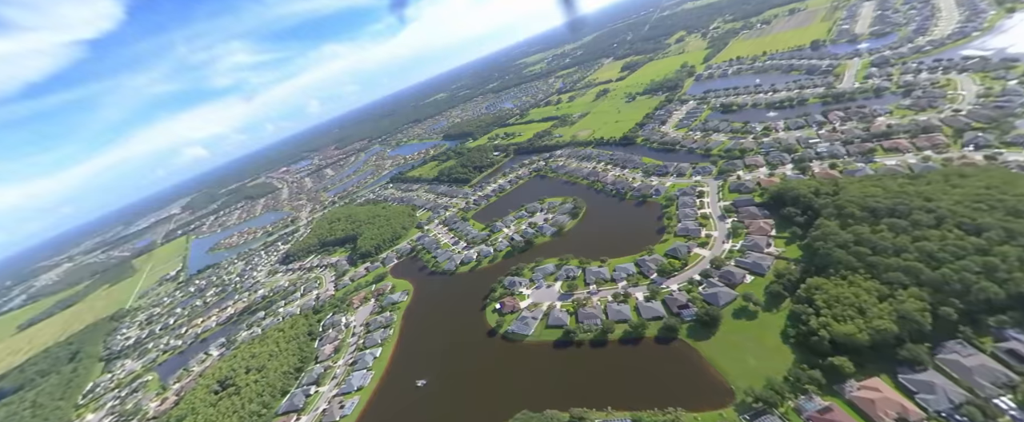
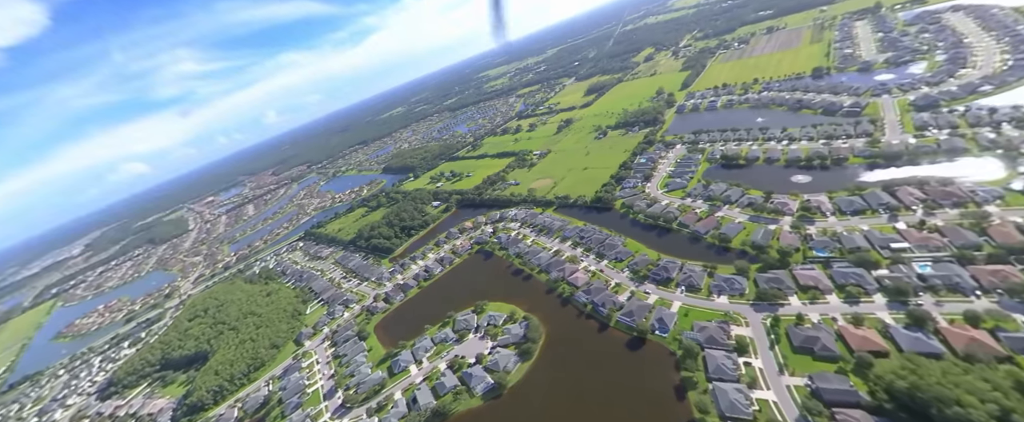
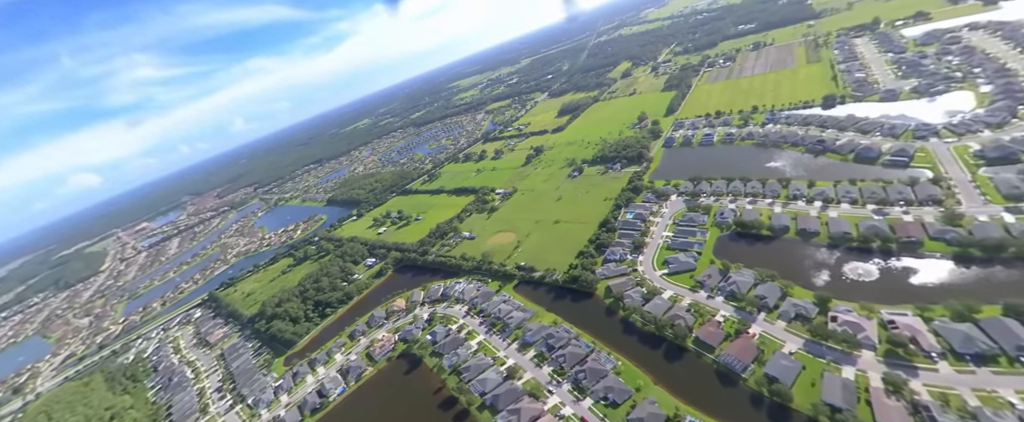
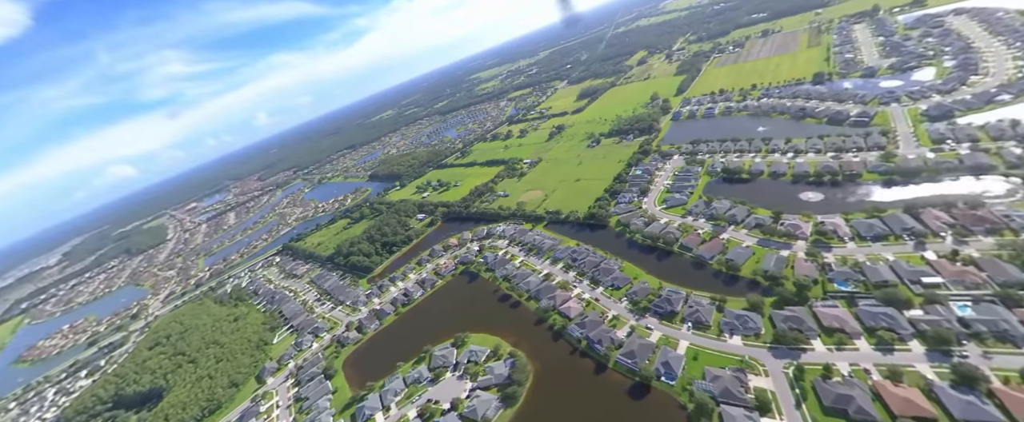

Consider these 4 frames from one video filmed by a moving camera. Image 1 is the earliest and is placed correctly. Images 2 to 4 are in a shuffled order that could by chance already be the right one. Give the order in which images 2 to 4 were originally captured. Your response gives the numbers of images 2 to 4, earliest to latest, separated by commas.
2, 4, 3
